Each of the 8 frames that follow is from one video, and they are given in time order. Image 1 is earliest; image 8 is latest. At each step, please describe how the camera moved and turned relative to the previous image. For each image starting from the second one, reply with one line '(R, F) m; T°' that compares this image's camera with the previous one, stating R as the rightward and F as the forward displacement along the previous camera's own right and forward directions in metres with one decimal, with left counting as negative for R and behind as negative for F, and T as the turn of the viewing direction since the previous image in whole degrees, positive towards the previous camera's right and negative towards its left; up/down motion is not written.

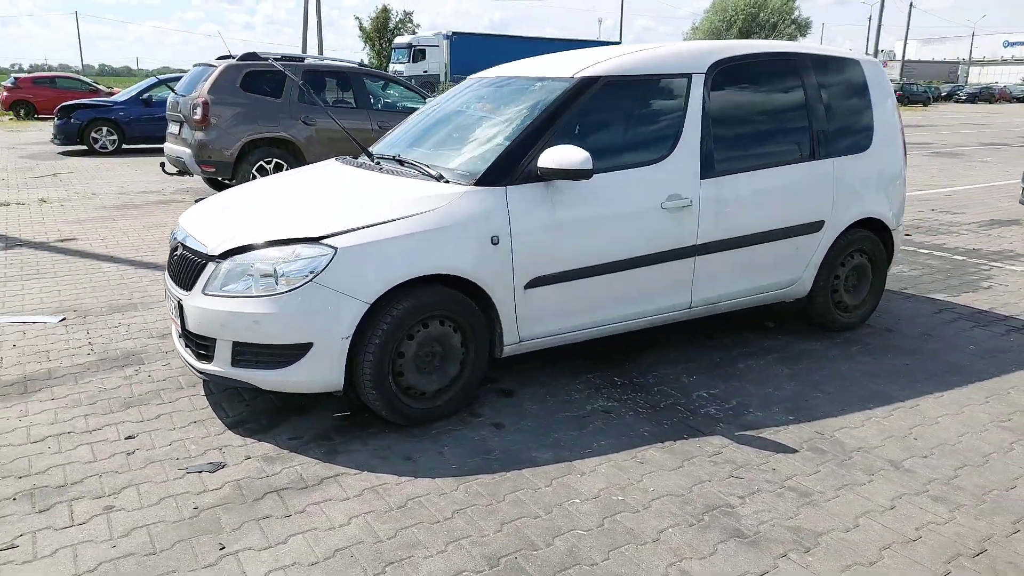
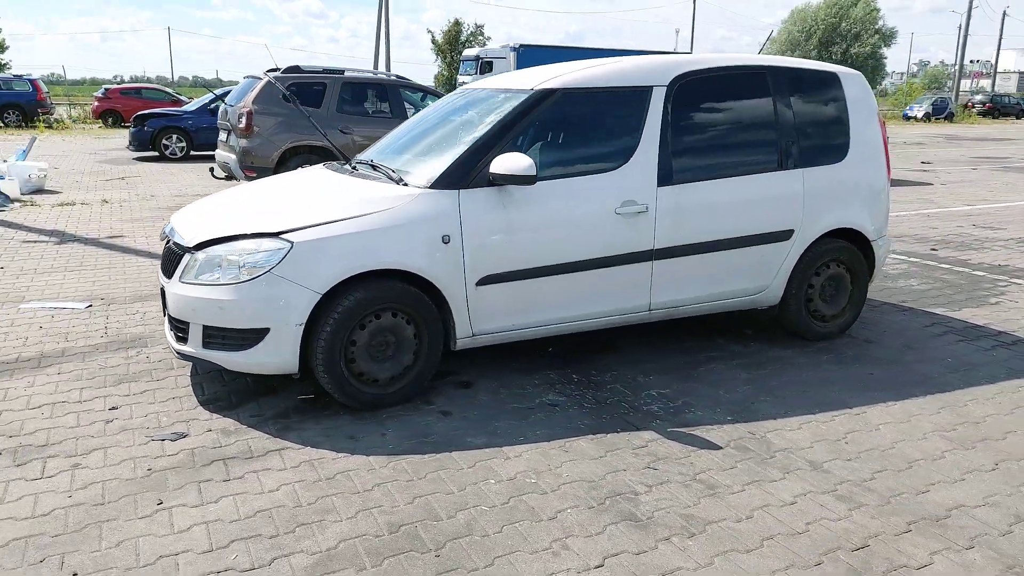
(+0.6, -0.2) m; -5°
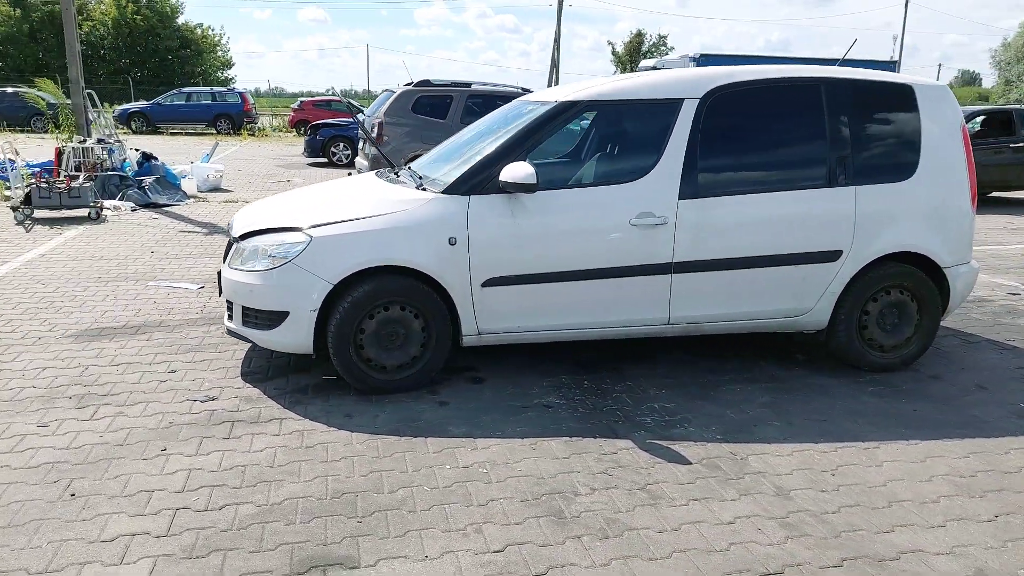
(+0.9, -0.1) m; -13°
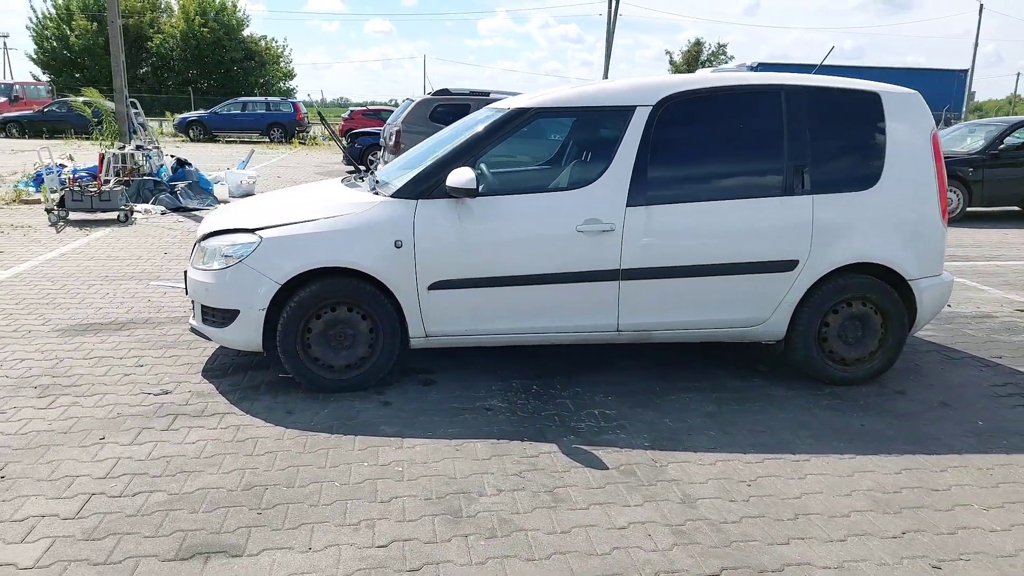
(+0.6, 0.0) m; -4°
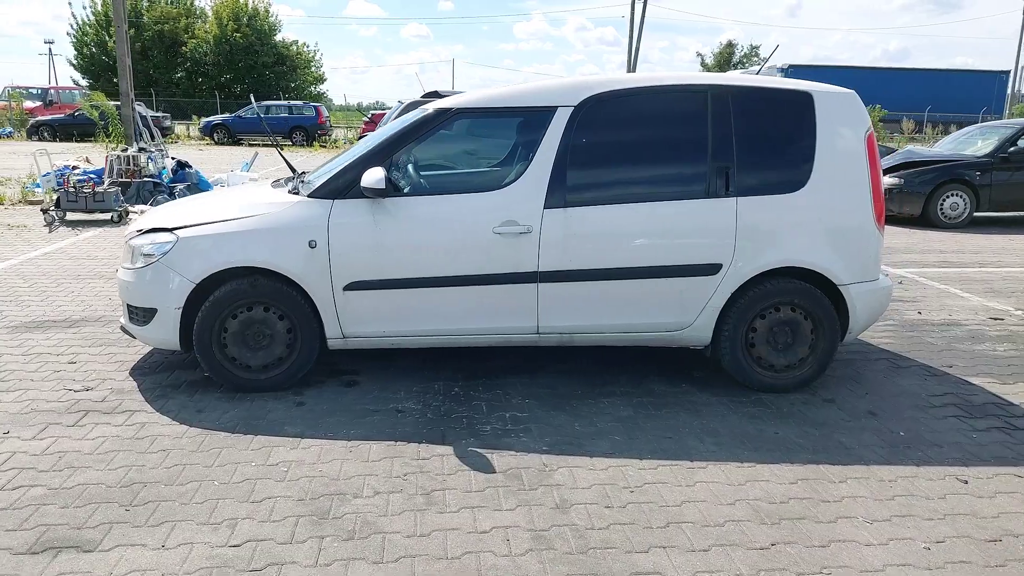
(+0.7, 0.0) m; -2°
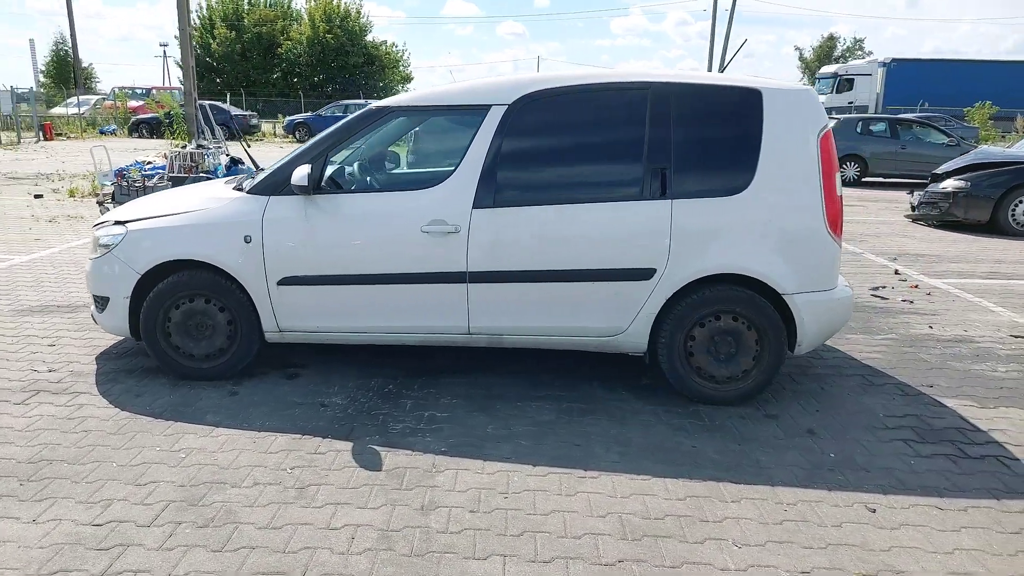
(+0.9, +0.1) m; -7°
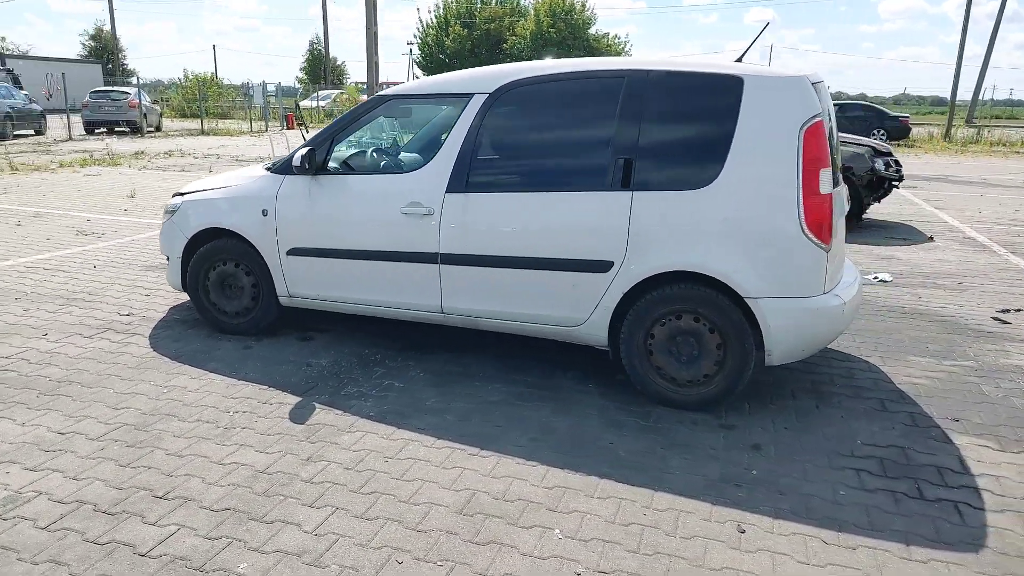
(+1.5, +0.1) m; -17°
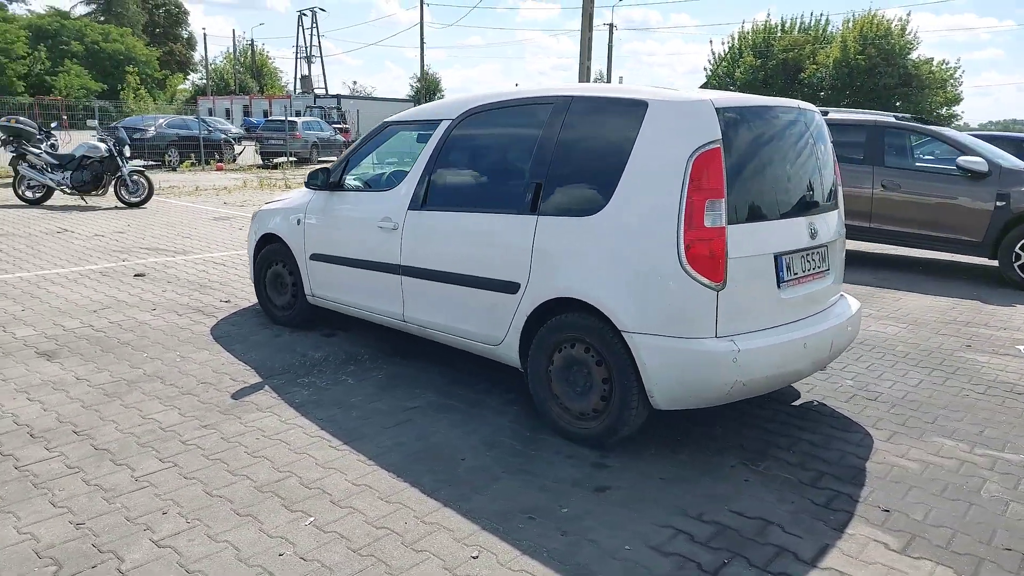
(+2.1, +0.3) m; -22°
